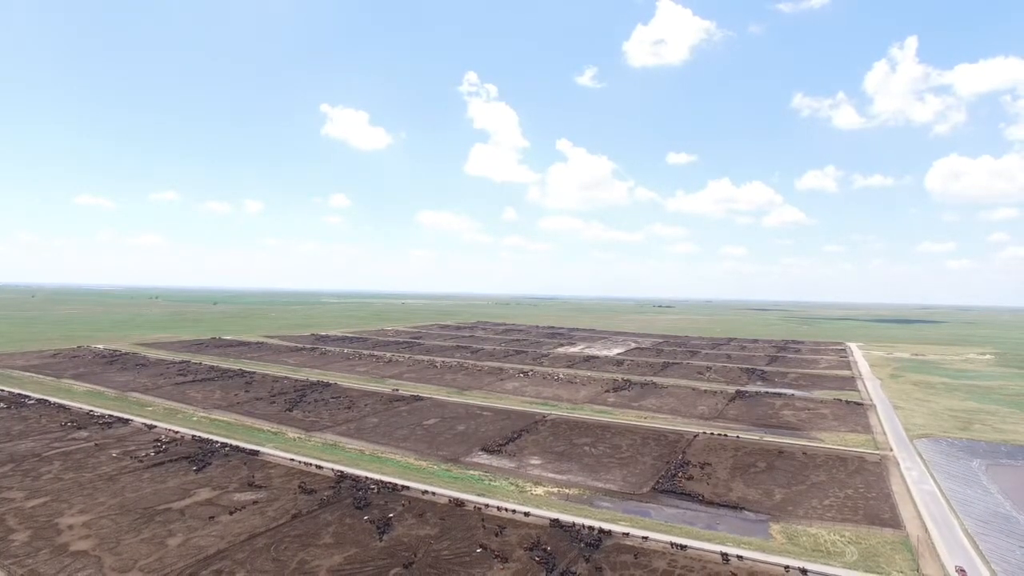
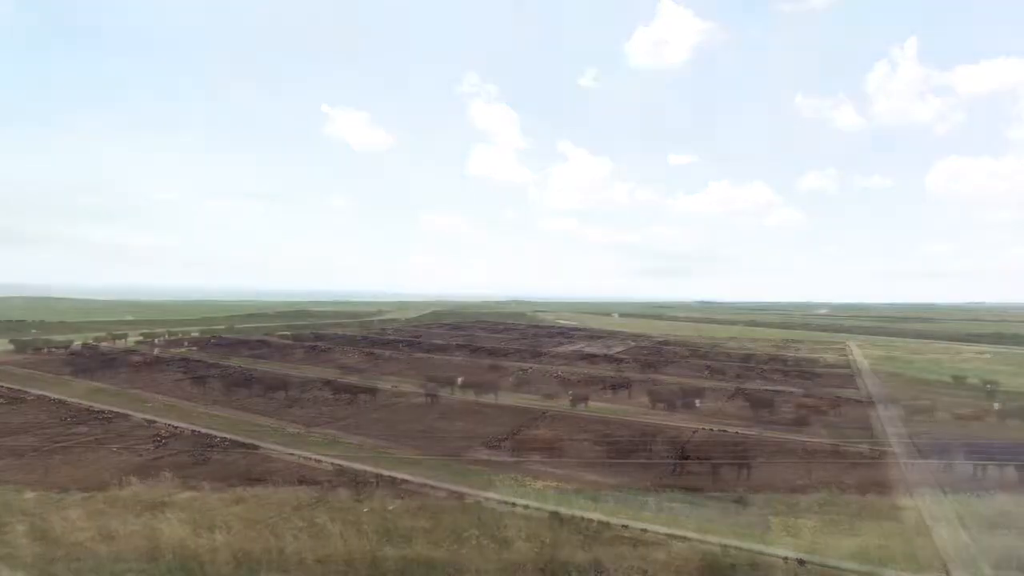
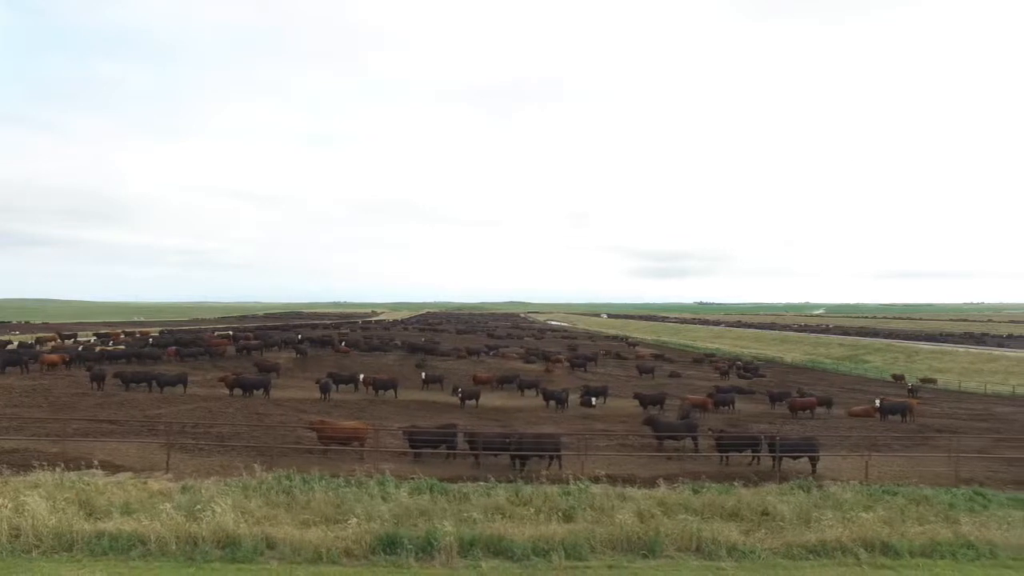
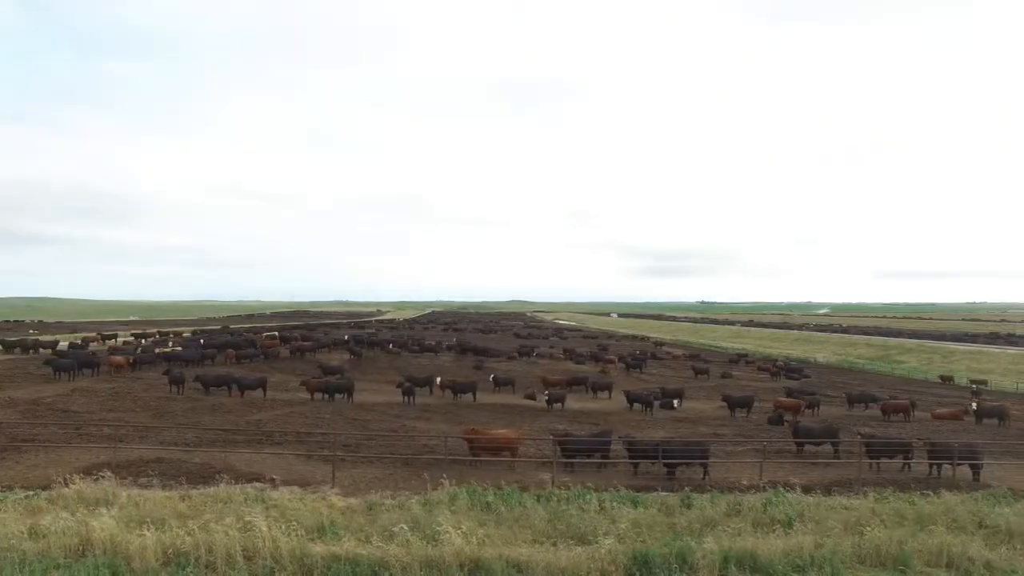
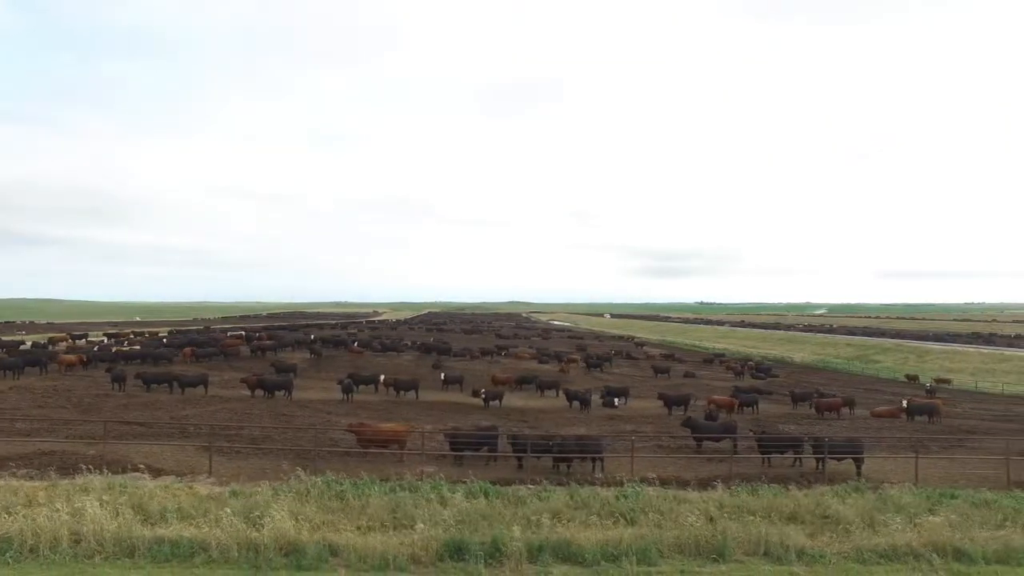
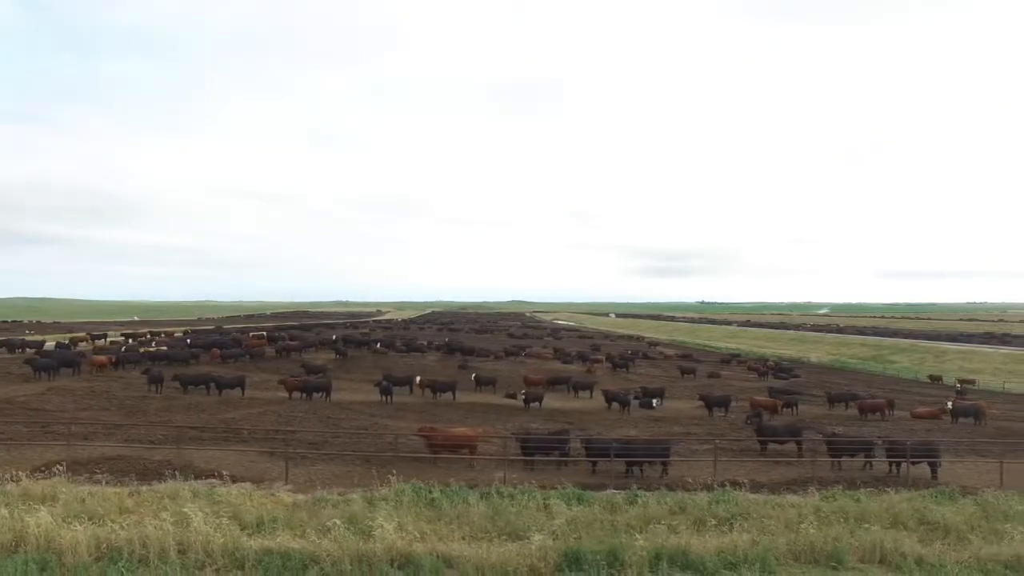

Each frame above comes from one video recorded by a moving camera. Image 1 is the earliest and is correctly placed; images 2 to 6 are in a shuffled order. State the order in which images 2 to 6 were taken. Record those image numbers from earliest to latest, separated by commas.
2, 4, 6, 5, 3
